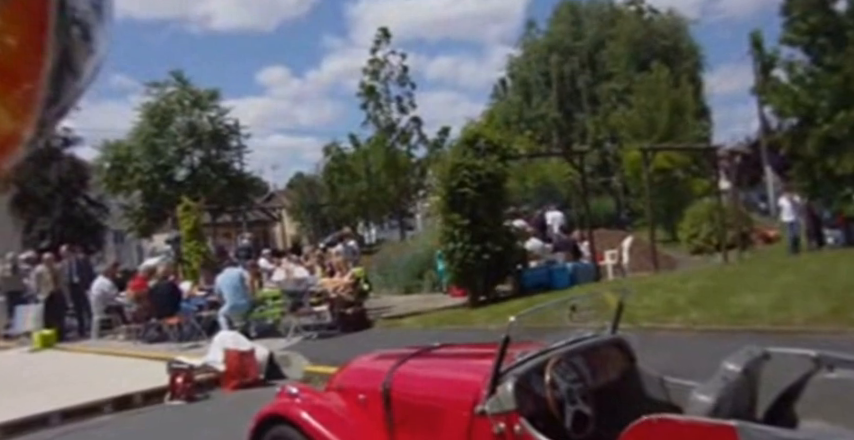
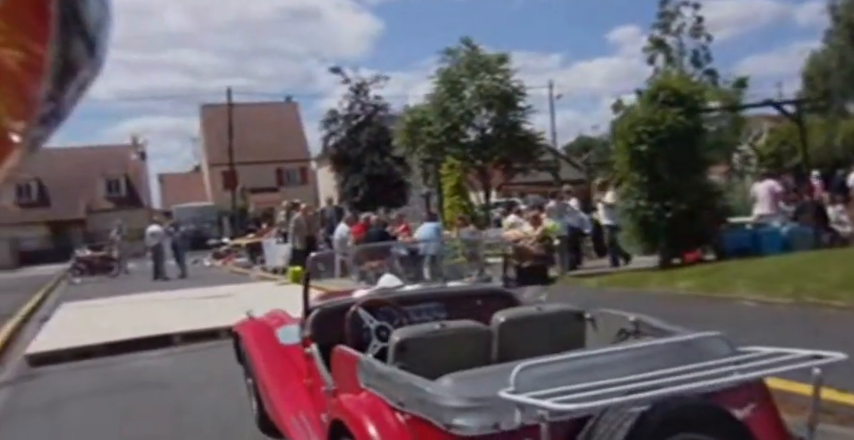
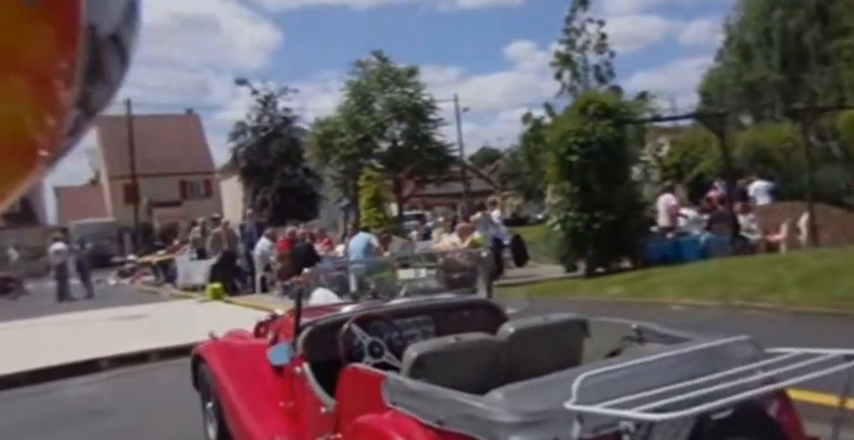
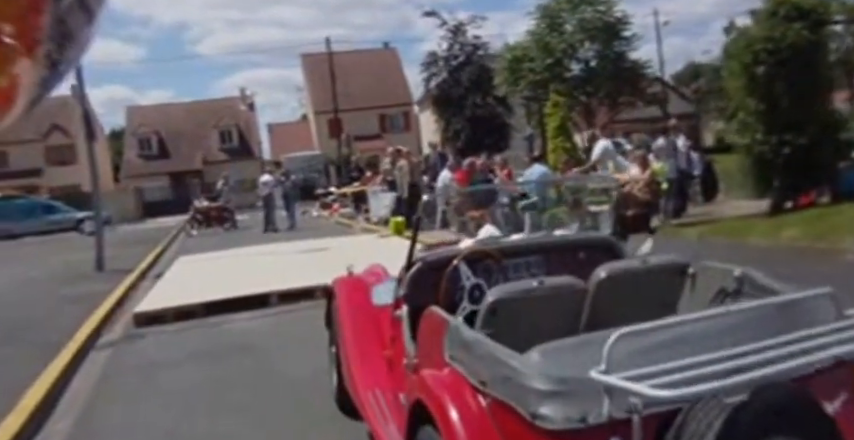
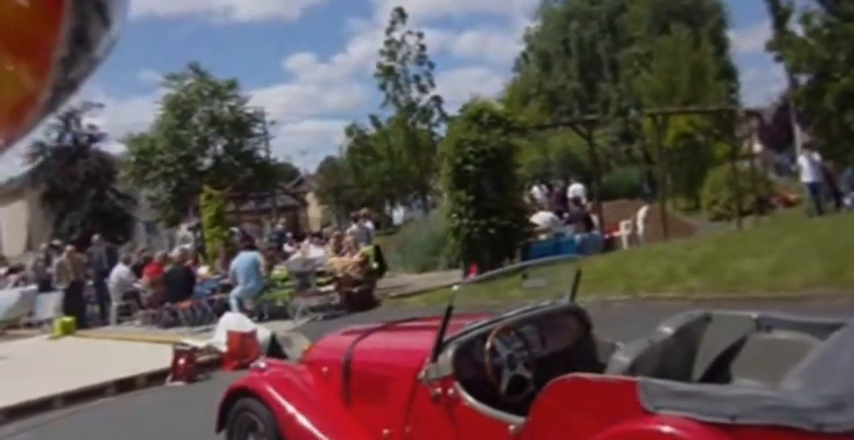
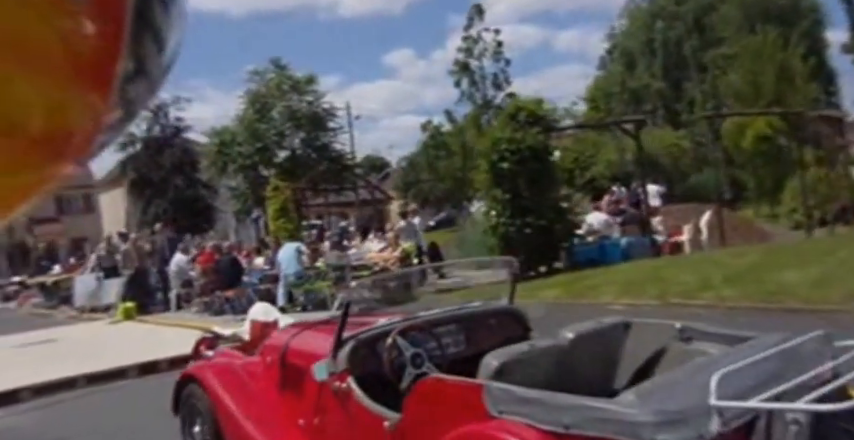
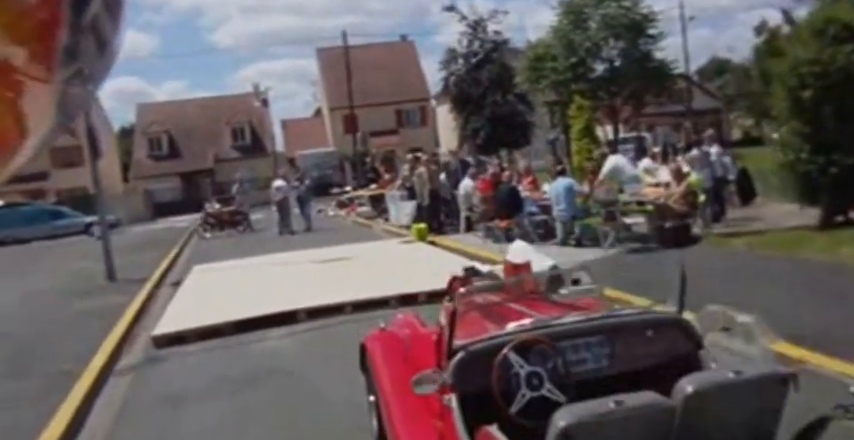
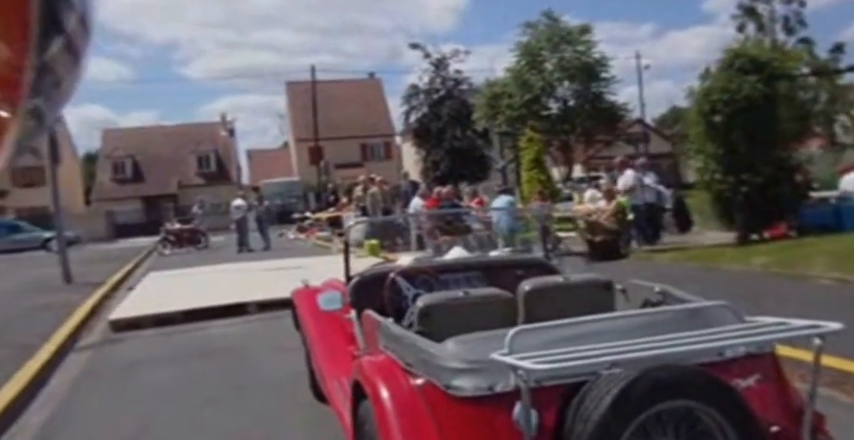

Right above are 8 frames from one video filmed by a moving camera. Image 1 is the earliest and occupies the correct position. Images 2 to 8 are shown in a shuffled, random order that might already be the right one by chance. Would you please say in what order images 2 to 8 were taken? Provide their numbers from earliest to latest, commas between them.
5, 6, 3, 2, 8, 4, 7
